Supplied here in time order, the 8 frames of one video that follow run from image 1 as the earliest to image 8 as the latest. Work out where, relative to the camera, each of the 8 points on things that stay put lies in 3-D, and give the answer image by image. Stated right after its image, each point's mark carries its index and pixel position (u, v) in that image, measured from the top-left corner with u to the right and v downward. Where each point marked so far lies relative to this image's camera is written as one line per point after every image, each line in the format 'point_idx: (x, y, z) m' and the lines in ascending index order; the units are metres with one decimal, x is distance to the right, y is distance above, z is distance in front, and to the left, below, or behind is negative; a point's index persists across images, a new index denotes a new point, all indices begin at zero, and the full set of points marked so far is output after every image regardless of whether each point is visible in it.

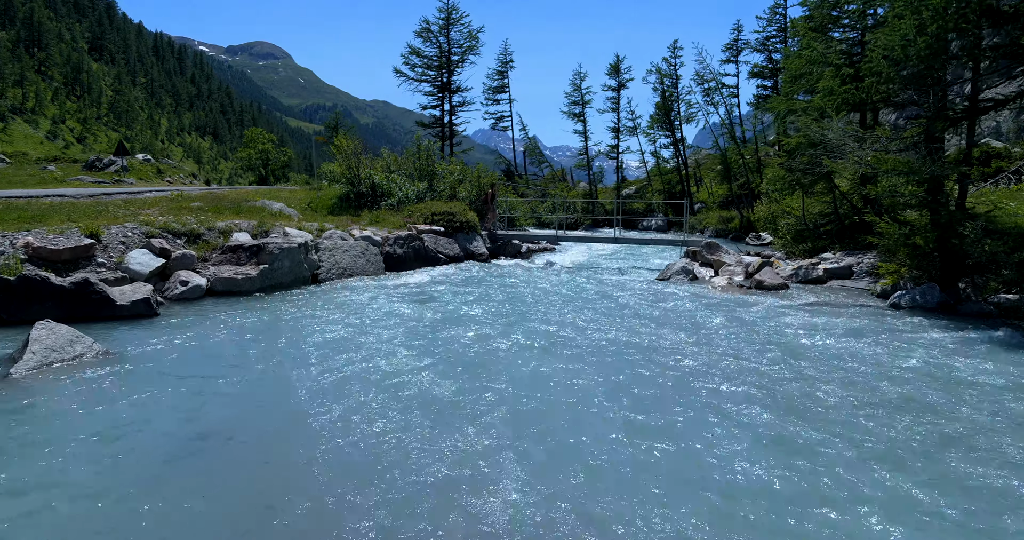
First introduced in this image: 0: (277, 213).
0: (-6.7, +1.6, +19.9) m
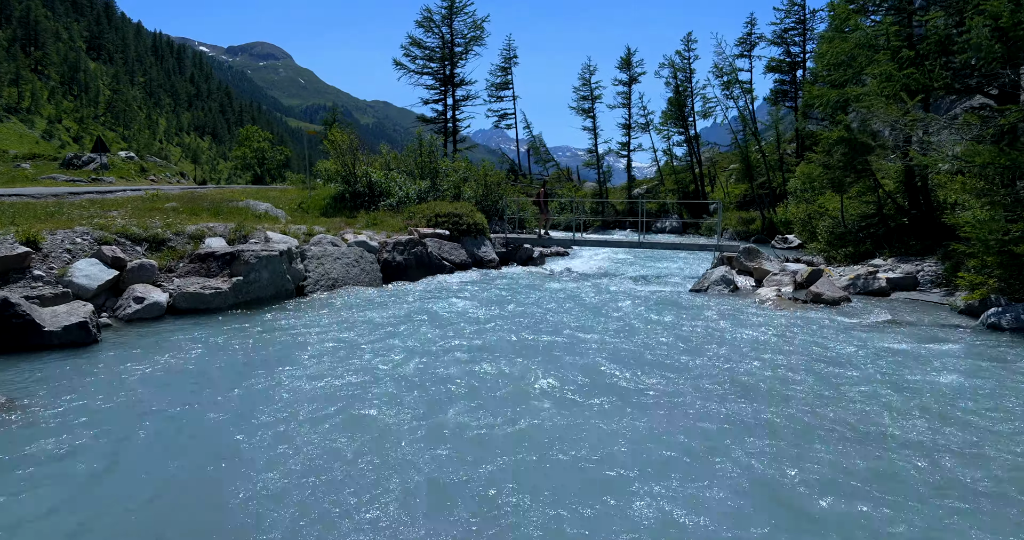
0: (-6.3, +1.4, +17.8) m
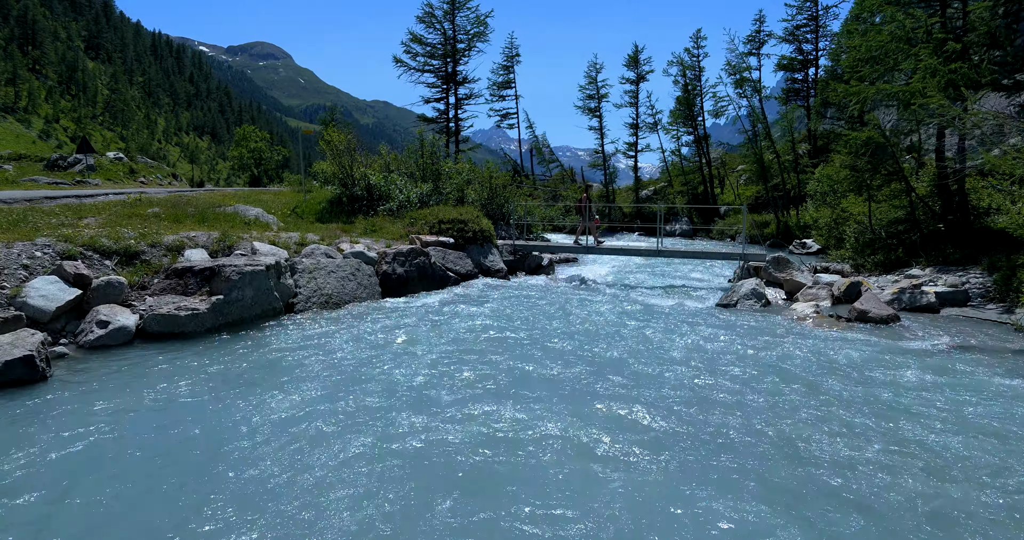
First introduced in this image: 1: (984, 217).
0: (-6.1, +1.1, +16.5) m
1: (+12.8, +1.4, +18.9) m
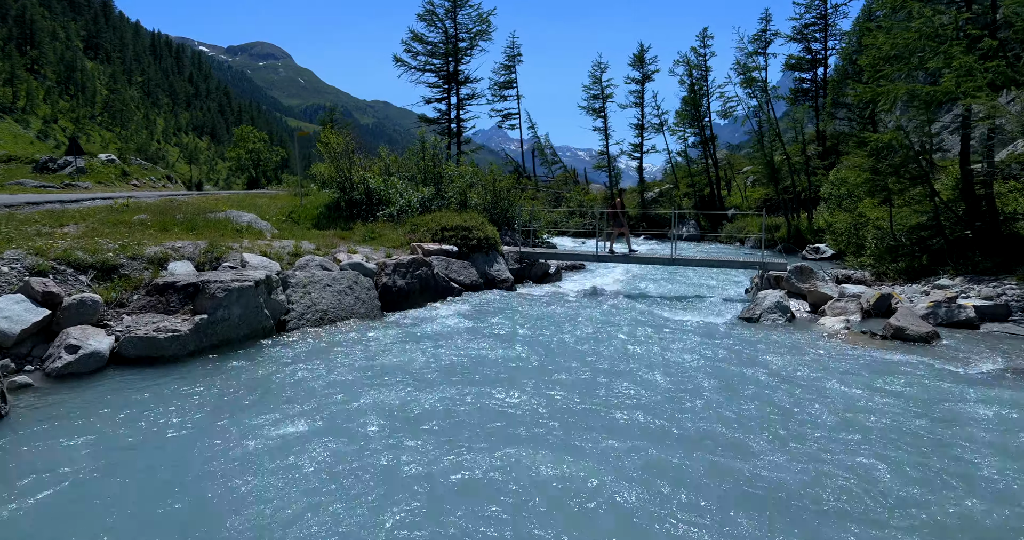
0: (-5.9, +0.9, +15.6) m
1: (+12.9, +1.2, +18.1) m
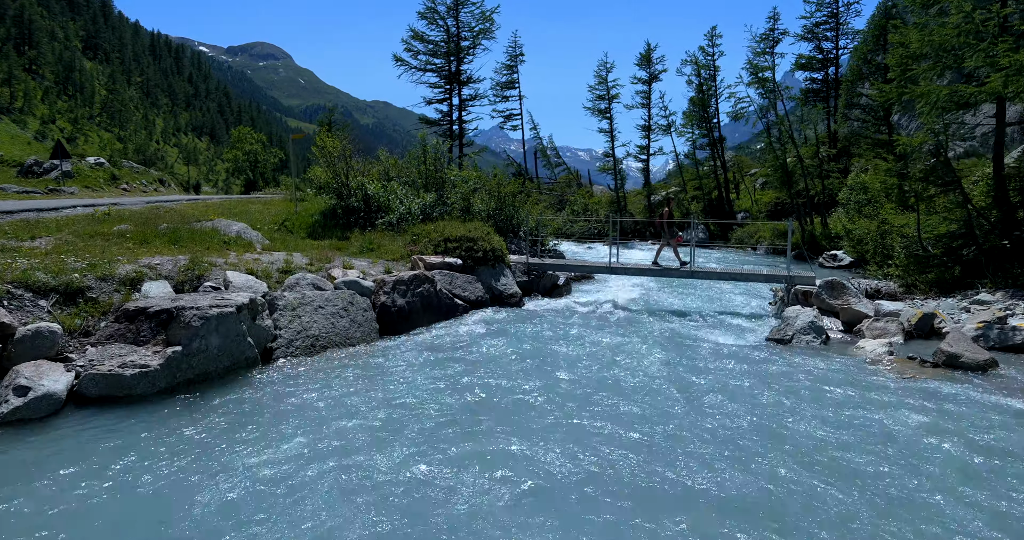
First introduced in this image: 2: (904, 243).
0: (-5.8, +0.6, +14.5) m
1: (+13.1, +0.9, +17.0) m
2: (+10.9, +0.7, +19.4) m
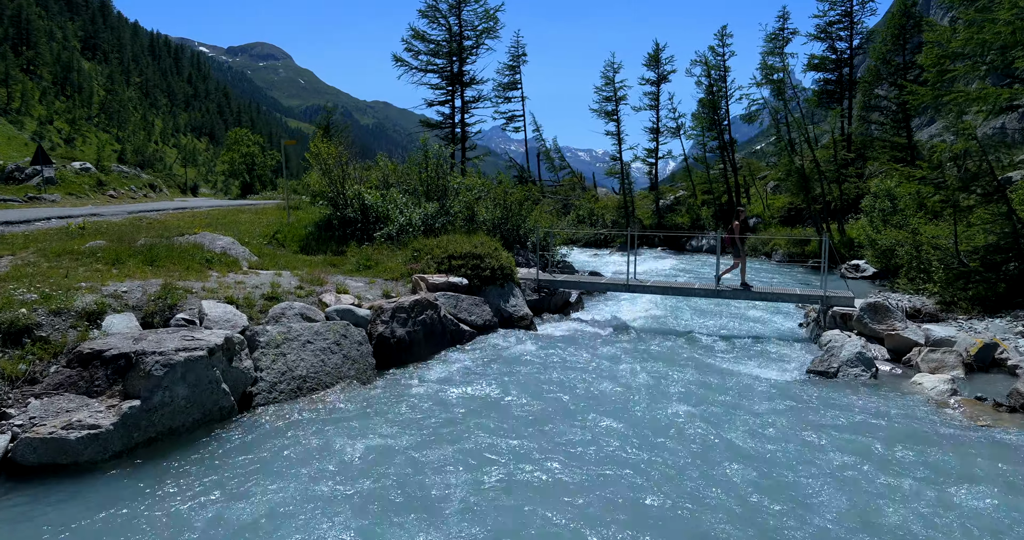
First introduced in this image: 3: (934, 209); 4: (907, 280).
0: (-5.6, +0.2, +13.2) m
1: (+13.3, +0.5, +15.7) m
2: (+11.1, +0.4, +18.1) m
3: (+11.0, +1.6, +18.2) m
4: (+11.1, -0.3, +19.6) m
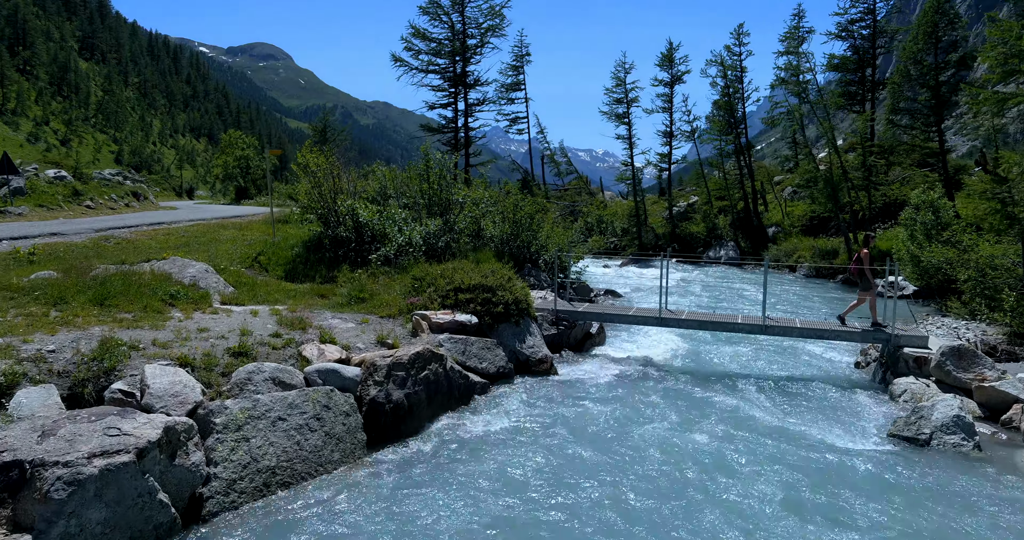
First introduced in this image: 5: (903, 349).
0: (-5.3, -0.4, +11.3) m
1: (+13.6, 0.0, +13.7) m
2: (+11.4, -0.2, +16.2) m
3: (+11.3, +1.0, +16.2) m
4: (+11.3, -0.8, +17.7) m
5: (+6.5, -1.2, +11.7) m
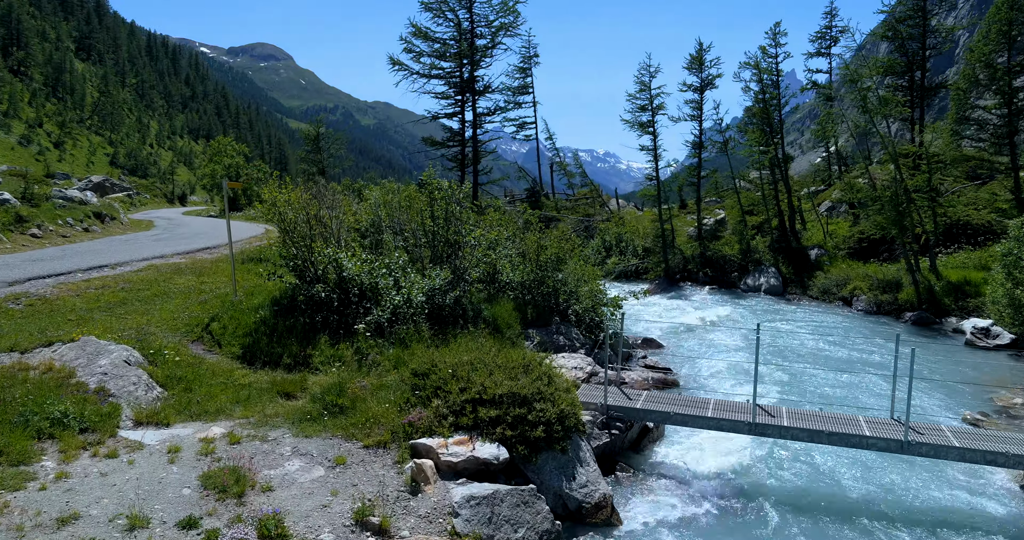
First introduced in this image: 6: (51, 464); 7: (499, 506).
0: (-4.8, -1.6, +7.7) m
1: (+14.1, -1.2, +10.1) m
2: (+11.9, -1.4, +12.5) m
3: (+11.8, -0.2, +12.6) m
4: (+11.9, -2.0, +14.0) m
5: (+7.0, -2.4, +8.1) m
6: (-4.4, -1.8, +6.8) m
7: (-0.1, -2.3, +7.0) m
